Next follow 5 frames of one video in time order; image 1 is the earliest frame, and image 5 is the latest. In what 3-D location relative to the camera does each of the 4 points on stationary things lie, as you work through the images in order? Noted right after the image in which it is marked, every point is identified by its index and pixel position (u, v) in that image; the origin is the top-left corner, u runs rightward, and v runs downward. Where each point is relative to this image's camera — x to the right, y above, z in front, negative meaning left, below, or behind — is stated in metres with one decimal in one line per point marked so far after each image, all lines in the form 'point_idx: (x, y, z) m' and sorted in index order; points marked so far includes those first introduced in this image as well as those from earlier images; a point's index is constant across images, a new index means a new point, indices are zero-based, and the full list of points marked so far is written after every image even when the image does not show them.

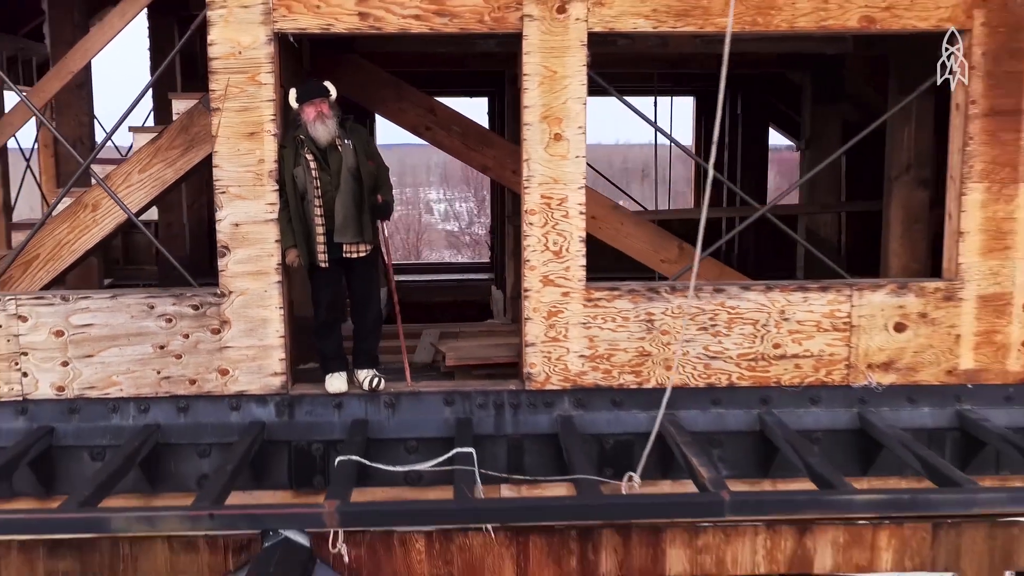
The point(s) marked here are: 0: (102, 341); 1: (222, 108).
0: (-1.5, -0.2, +4.0) m
1: (-1.0, +0.7, +3.8) m
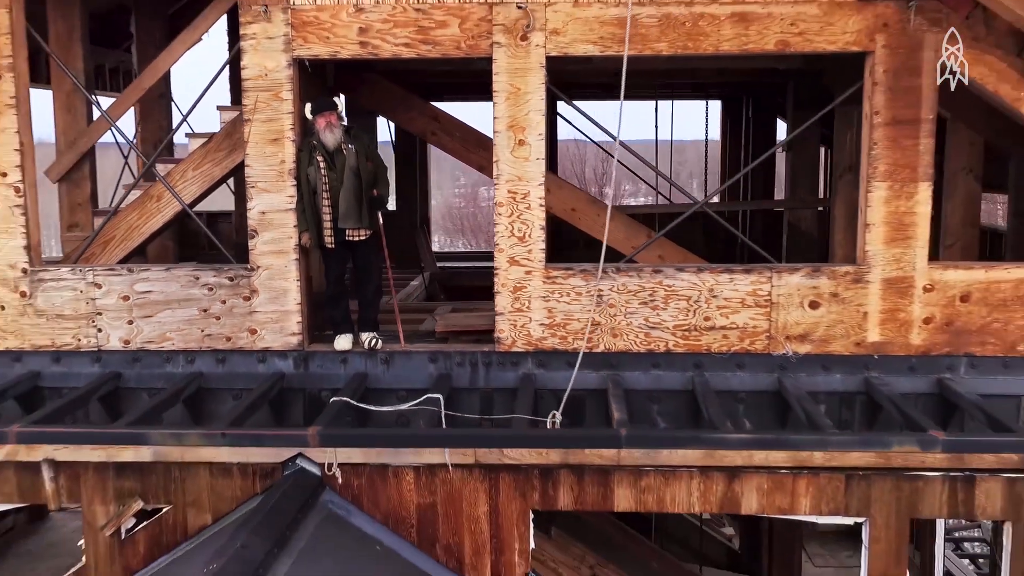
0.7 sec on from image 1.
0: (-1.7, -0.1, +5.0) m
1: (-1.2, +0.8, +4.8) m
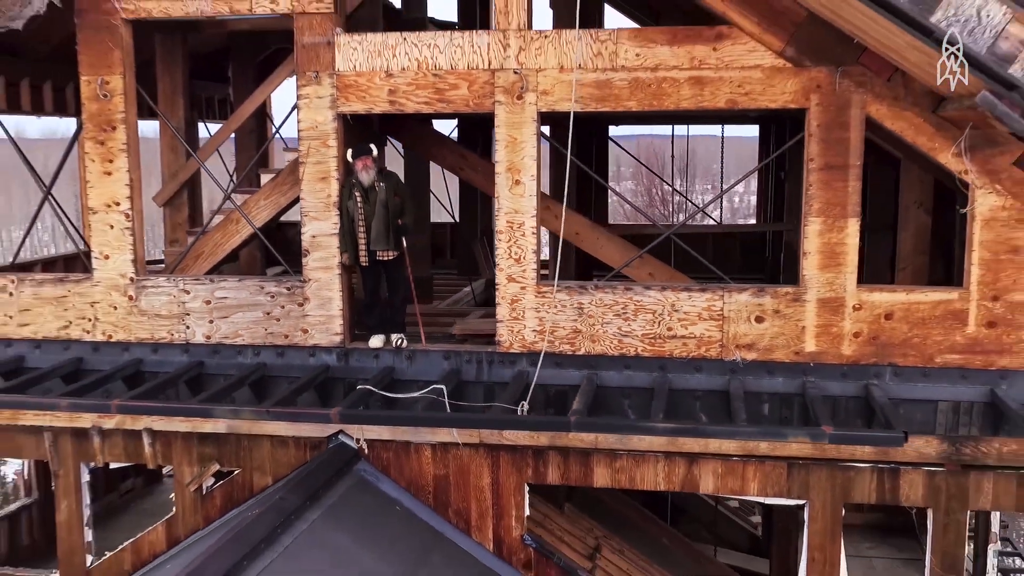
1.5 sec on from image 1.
0: (-1.6, -0.1, +6.2) m
1: (-1.2, +0.7, +6.0) m
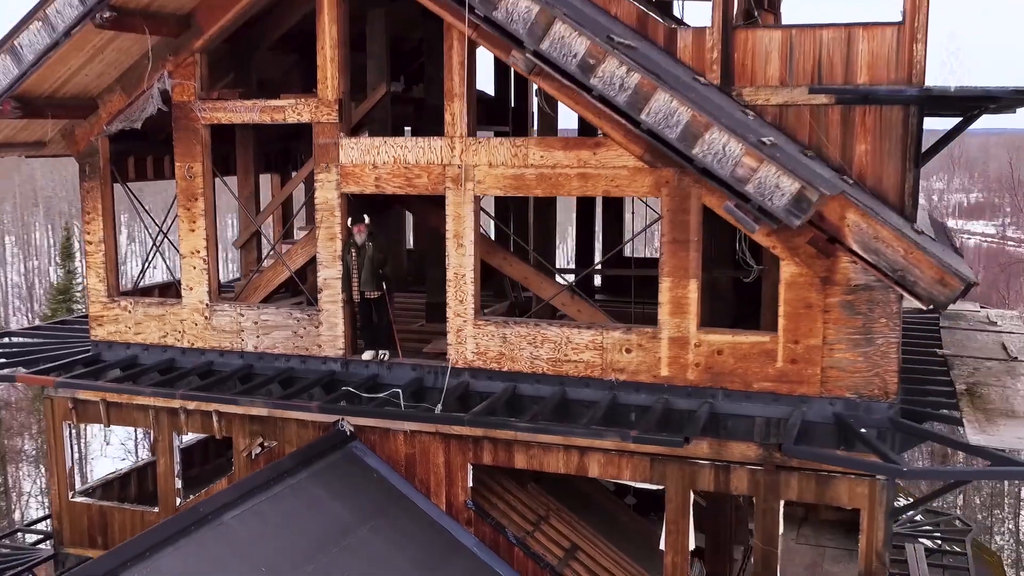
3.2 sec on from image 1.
0: (-2.0, -0.3, +8.8) m
1: (-1.5, +0.5, +8.5) m
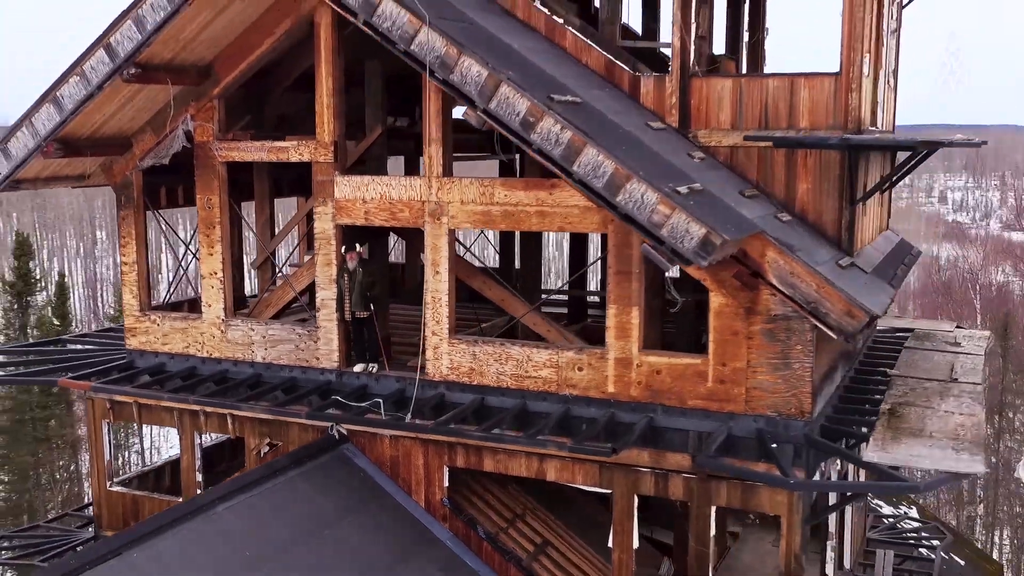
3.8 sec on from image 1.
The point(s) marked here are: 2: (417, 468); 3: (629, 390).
0: (-2.2, -0.5, +10.0) m
1: (-1.8, +0.3, +9.6) m
2: (-0.9, -1.6, +9.5) m
3: (+0.9, -0.8, +8.6) m
